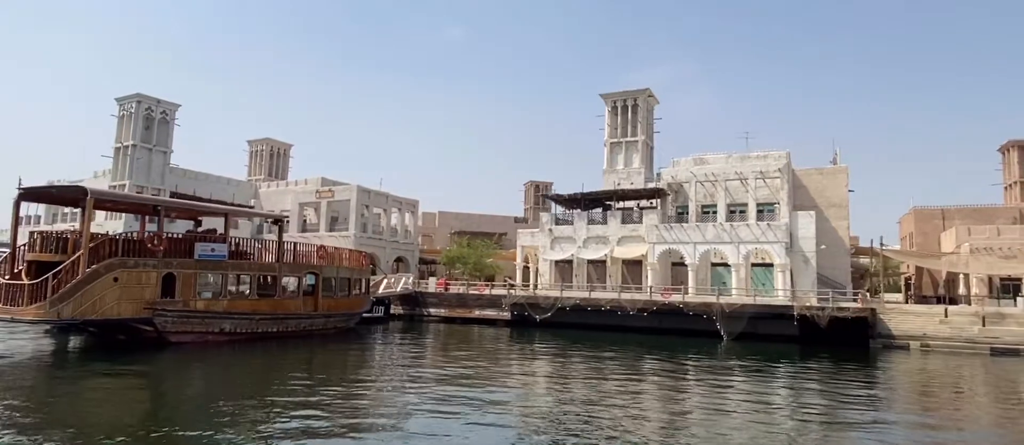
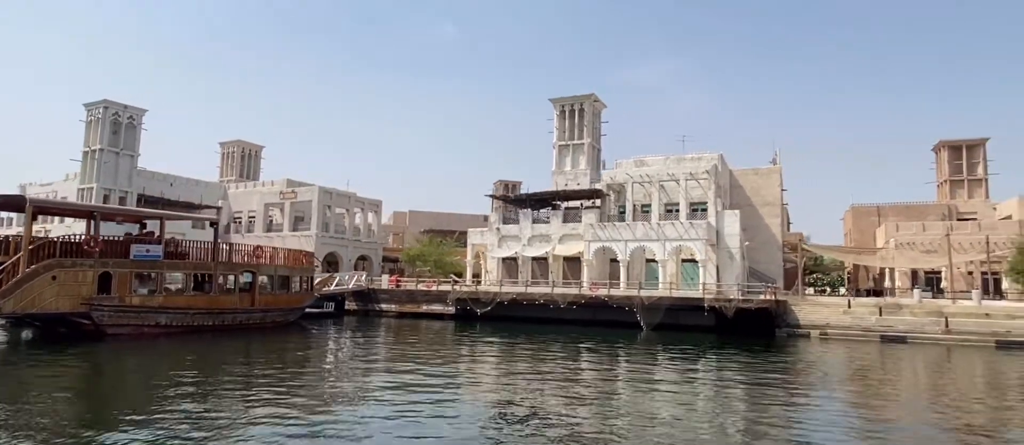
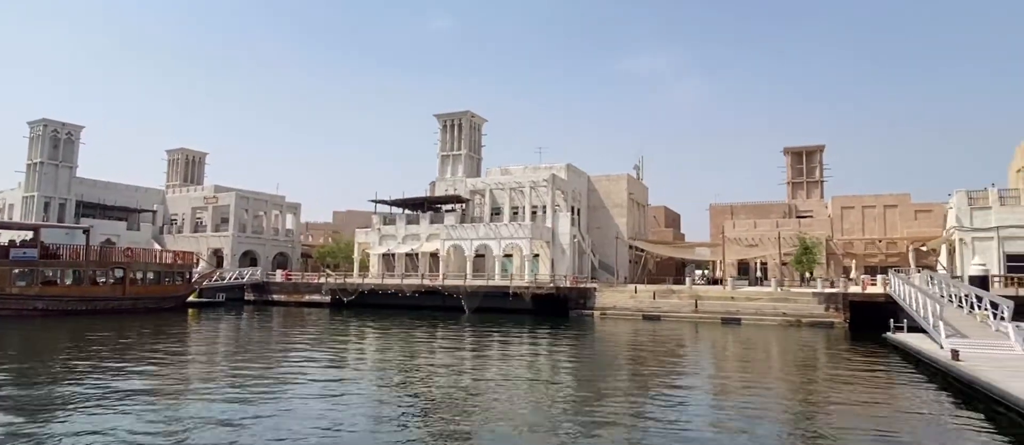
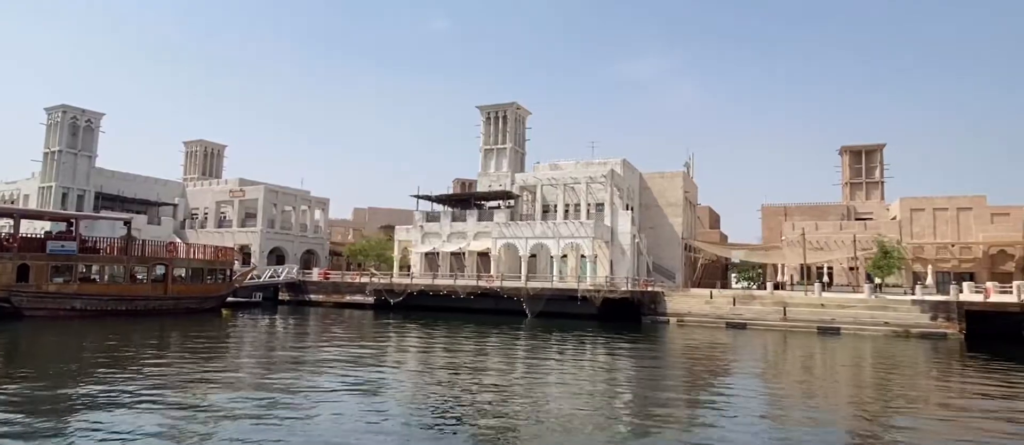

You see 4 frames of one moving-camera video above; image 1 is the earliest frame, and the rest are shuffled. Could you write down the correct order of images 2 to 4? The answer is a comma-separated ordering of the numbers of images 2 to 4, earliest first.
2, 4, 3
